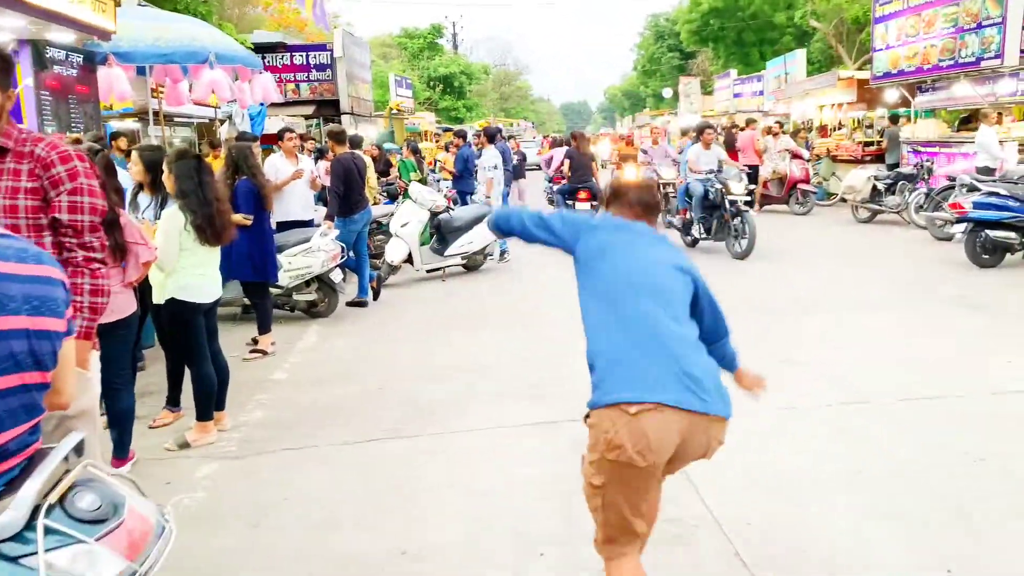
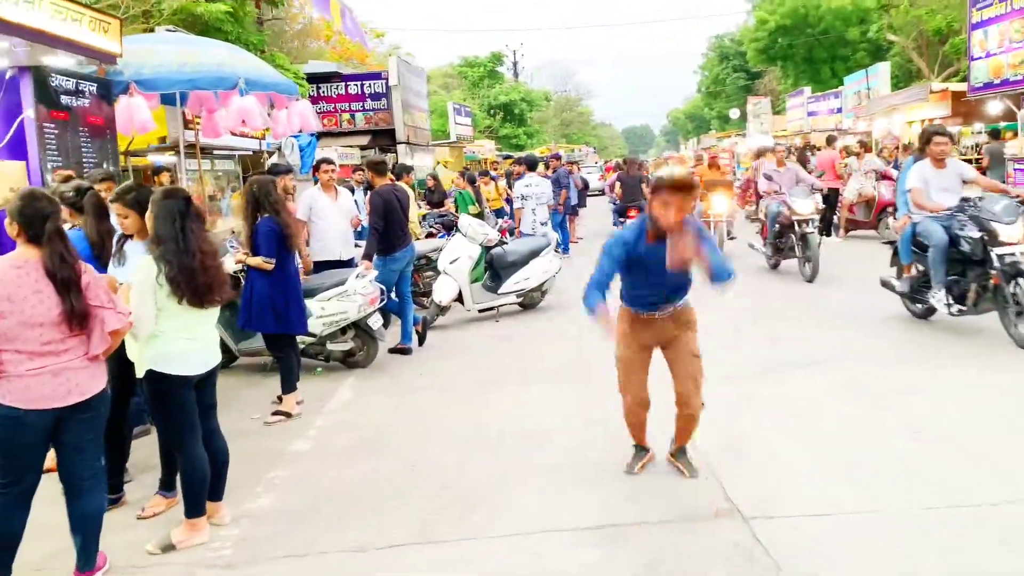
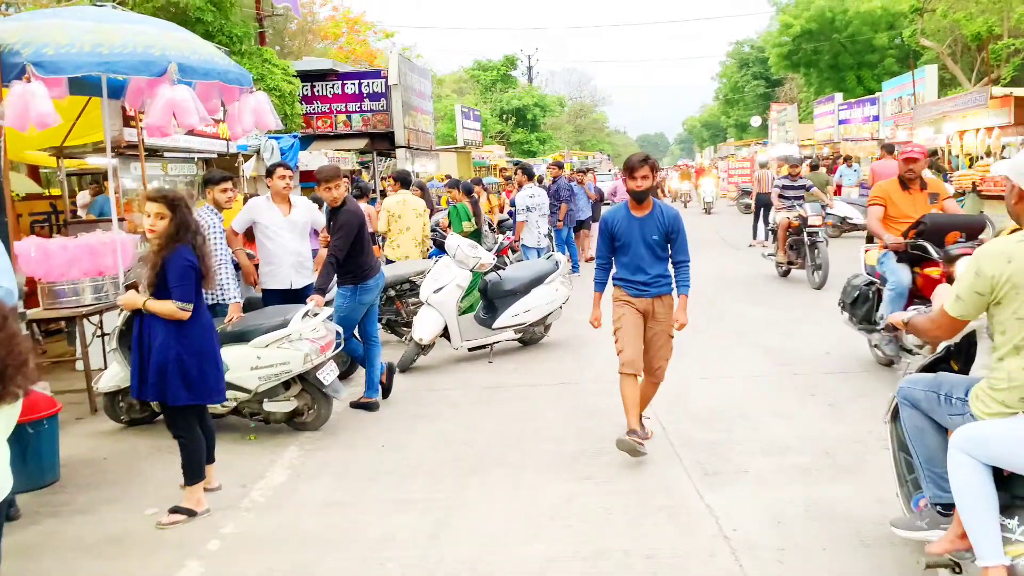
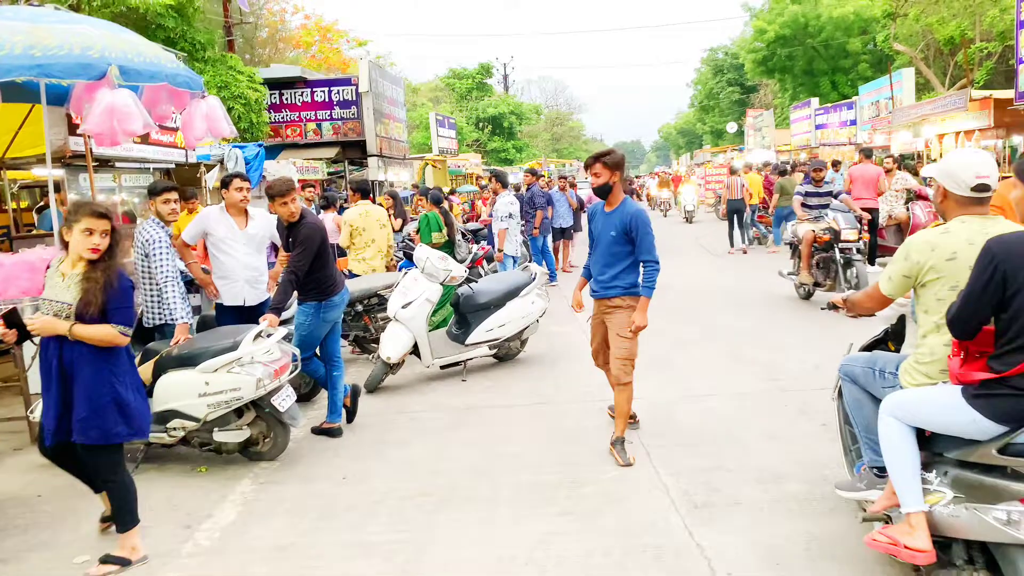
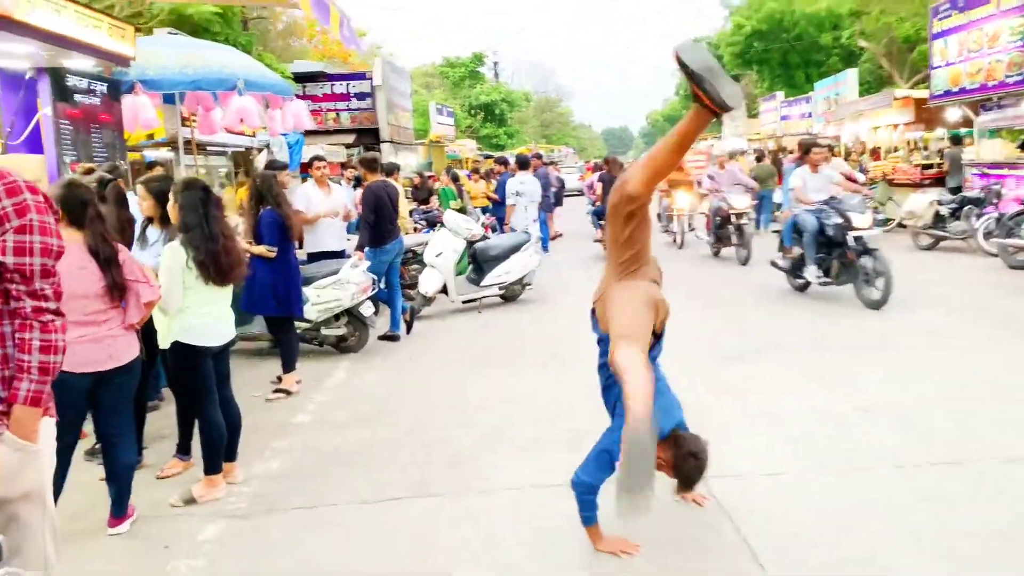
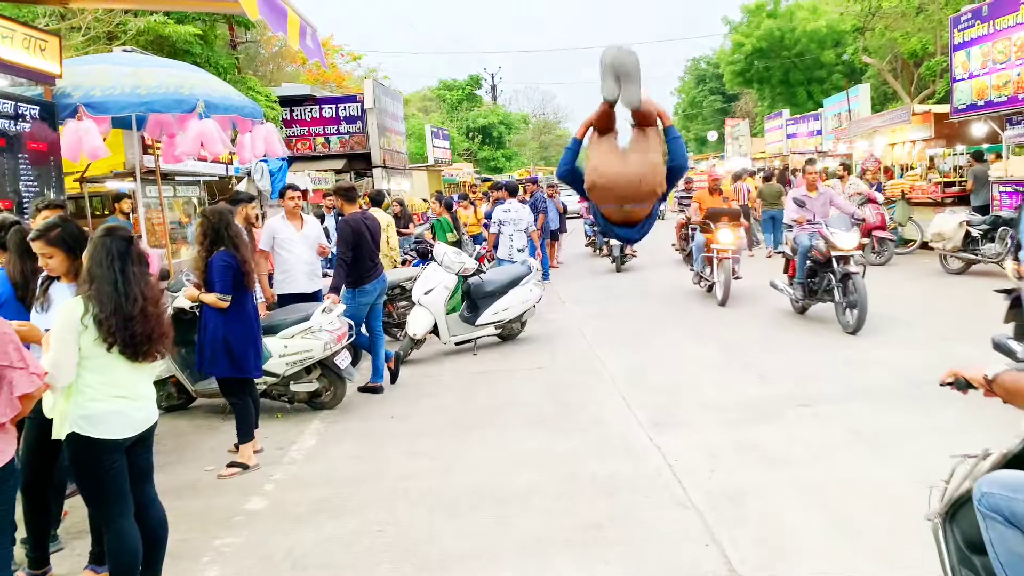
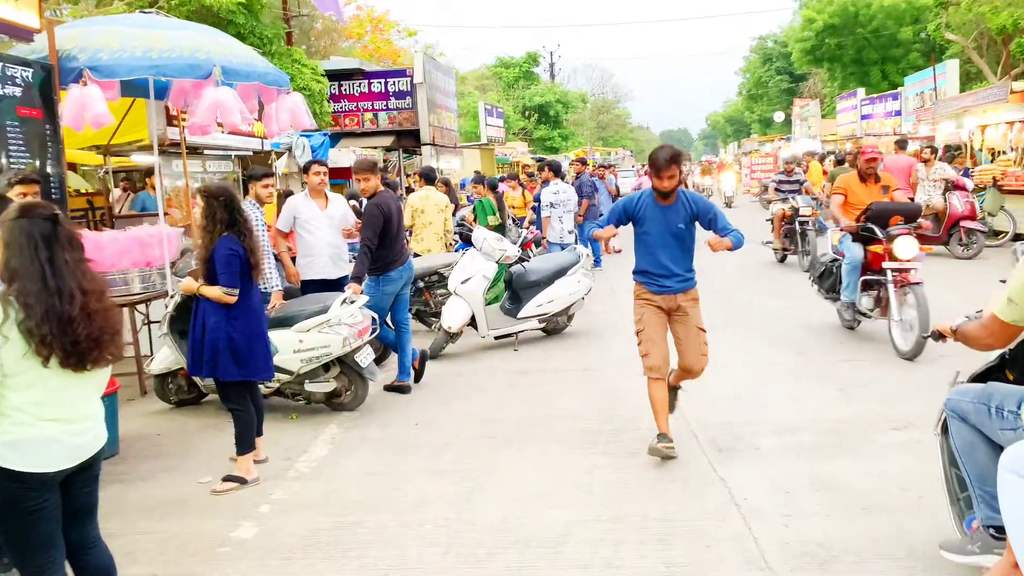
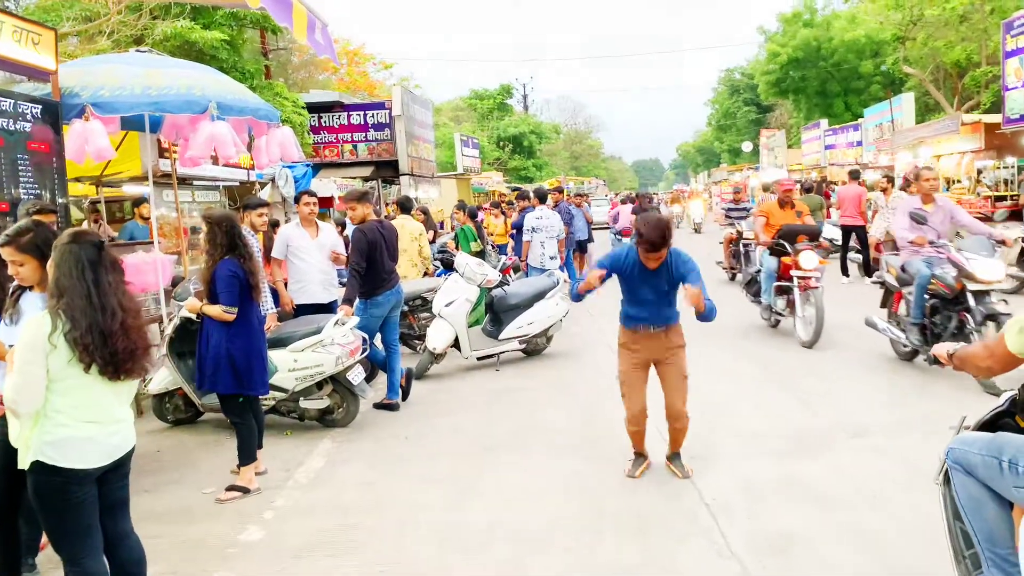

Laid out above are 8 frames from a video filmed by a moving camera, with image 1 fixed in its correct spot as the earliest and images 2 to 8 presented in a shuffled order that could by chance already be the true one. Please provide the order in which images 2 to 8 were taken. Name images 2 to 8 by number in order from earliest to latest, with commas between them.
5, 2, 6, 8, 7, 3, 4
